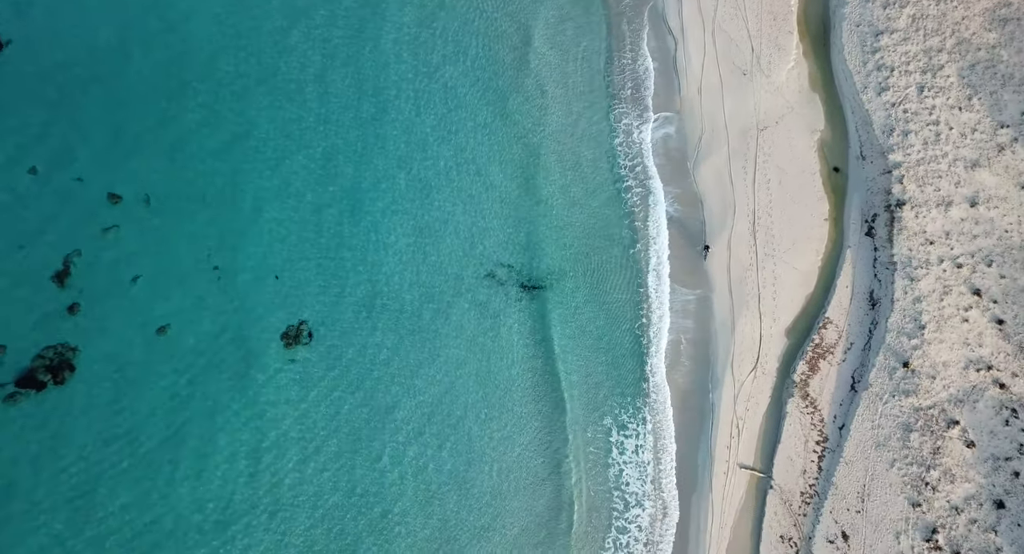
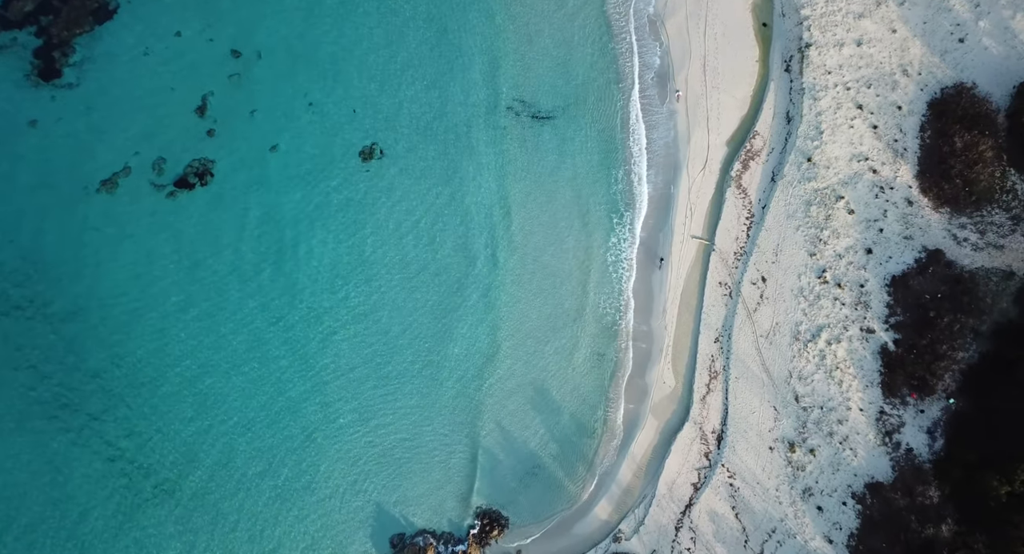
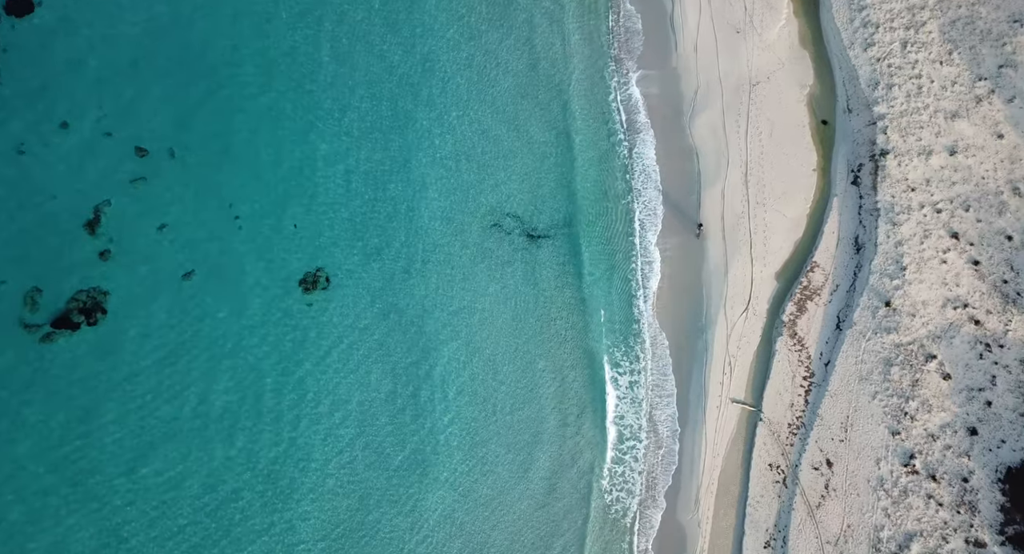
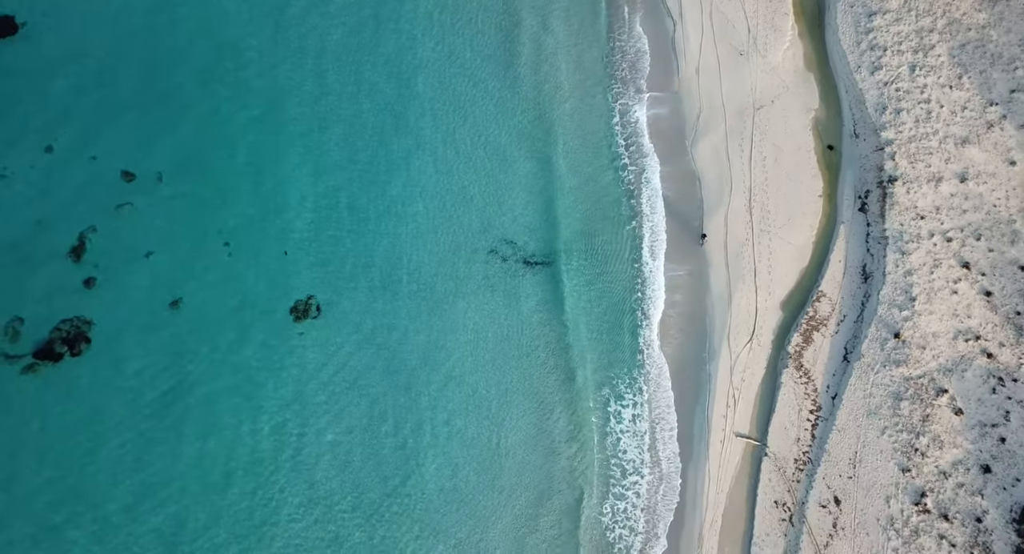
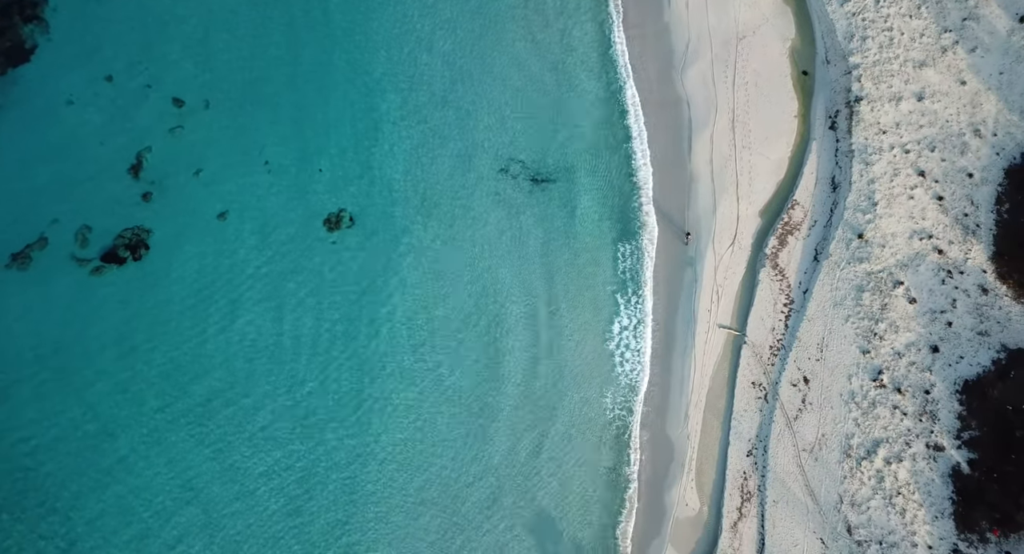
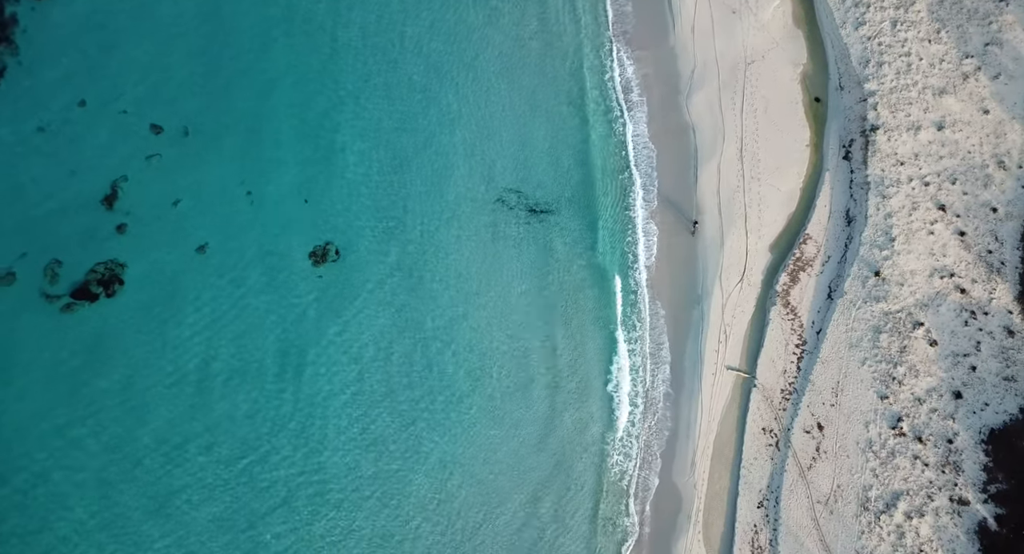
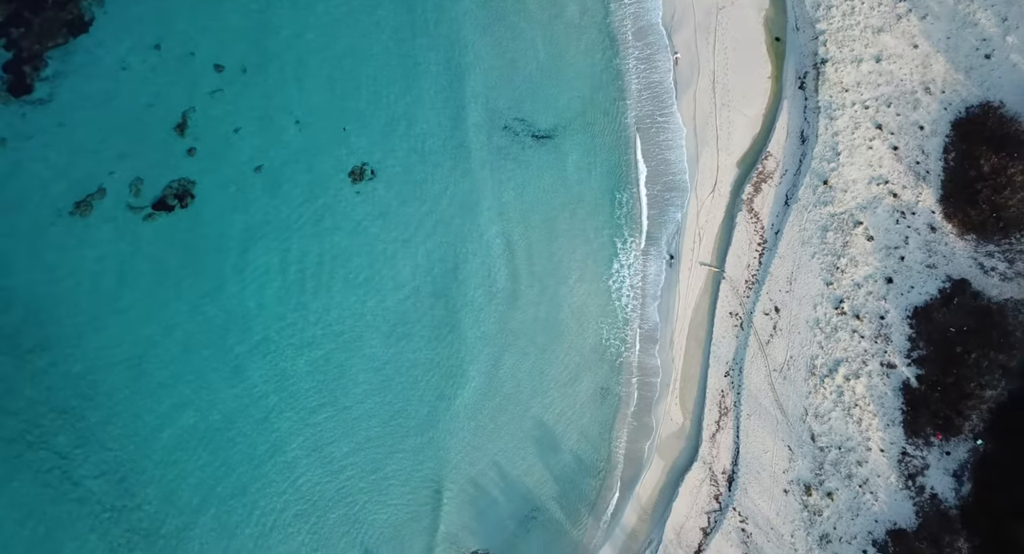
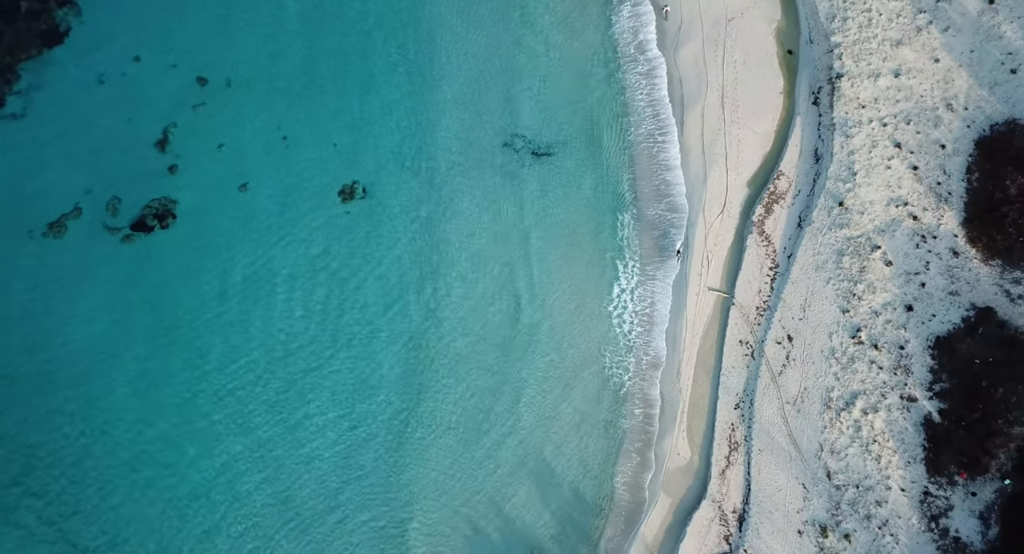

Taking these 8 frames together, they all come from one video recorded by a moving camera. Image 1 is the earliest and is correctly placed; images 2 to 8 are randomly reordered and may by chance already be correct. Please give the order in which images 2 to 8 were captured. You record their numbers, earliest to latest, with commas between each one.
4, 3, 6, 5, 8, 7, 2
